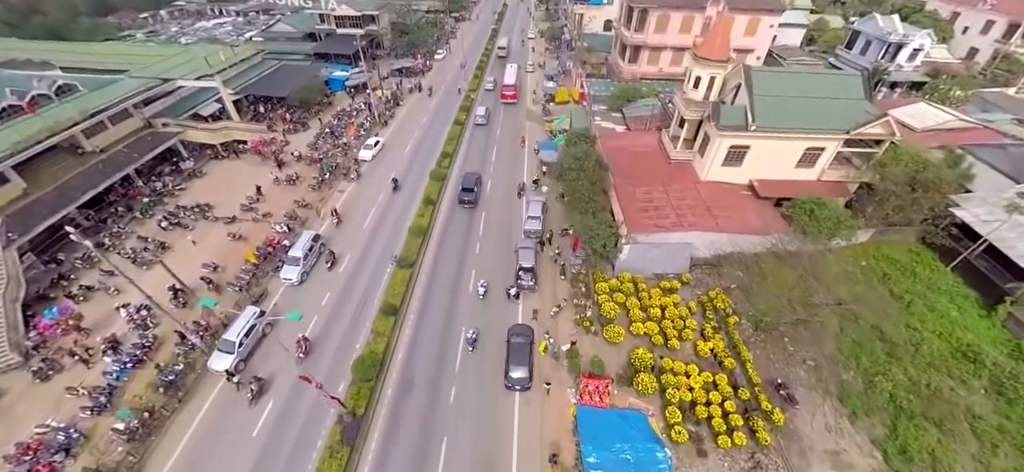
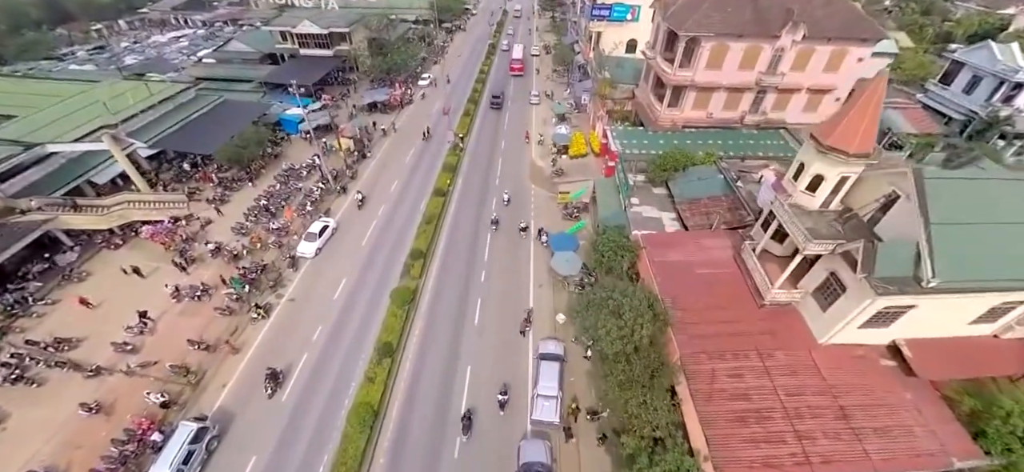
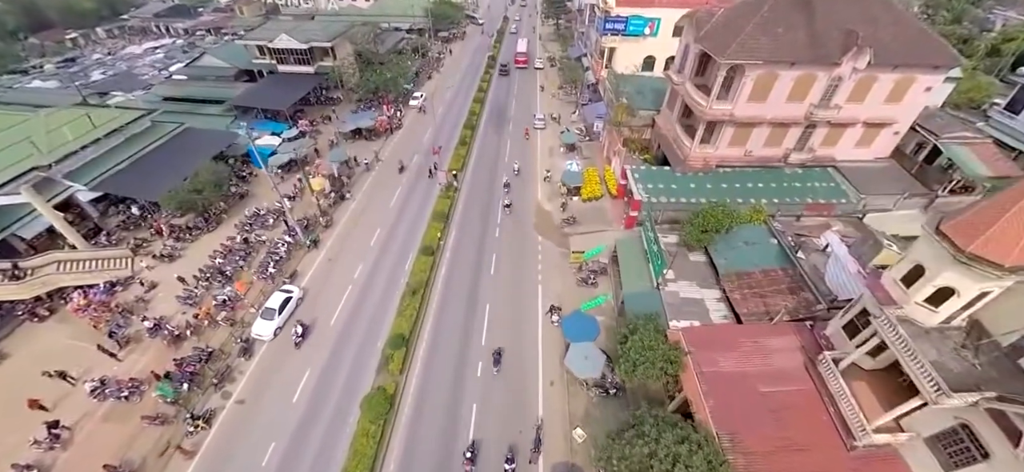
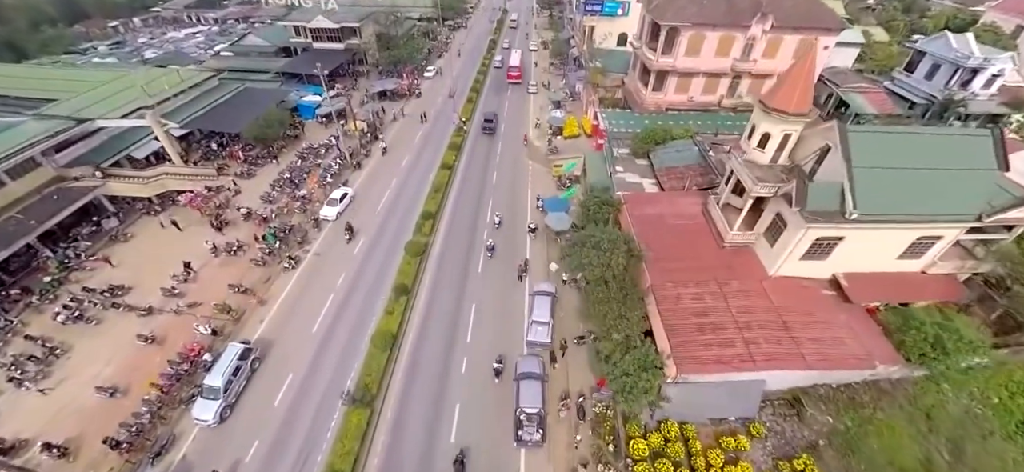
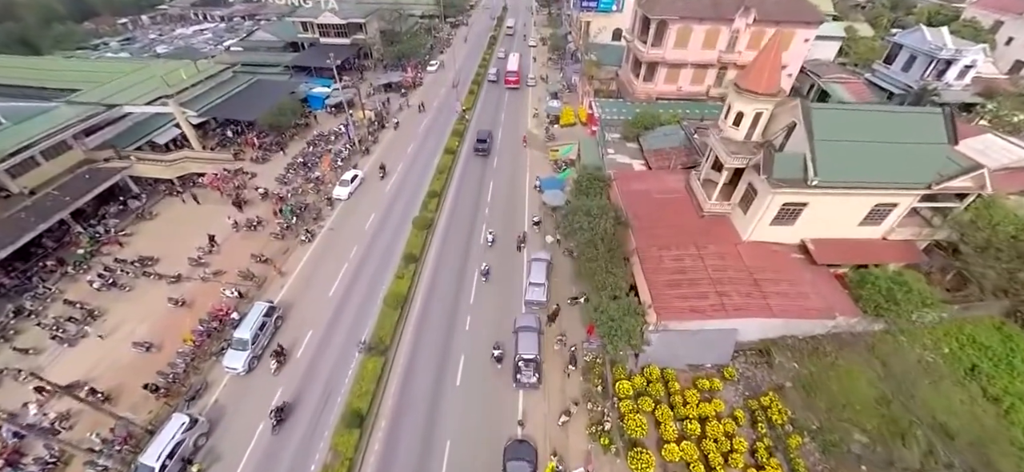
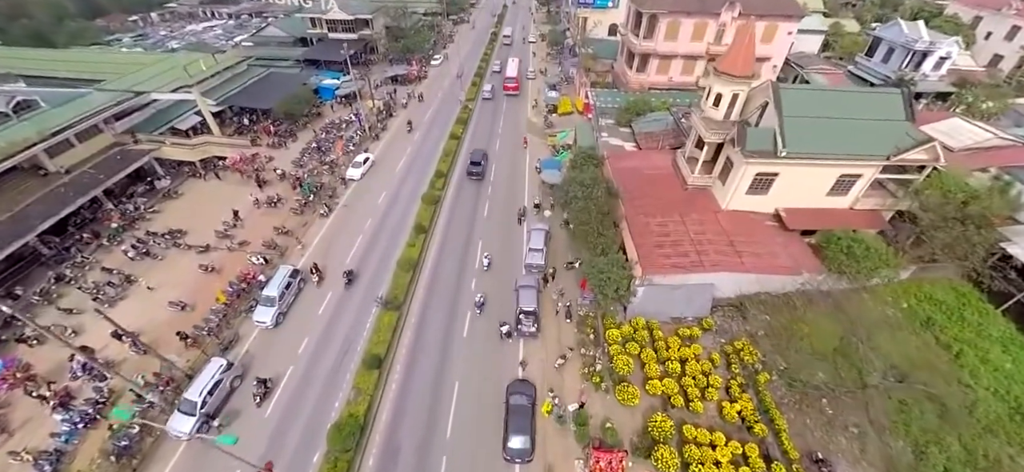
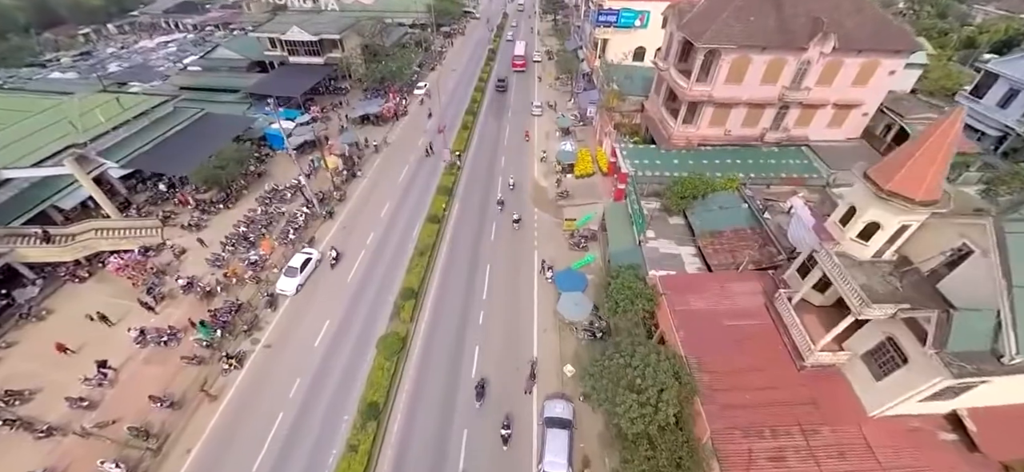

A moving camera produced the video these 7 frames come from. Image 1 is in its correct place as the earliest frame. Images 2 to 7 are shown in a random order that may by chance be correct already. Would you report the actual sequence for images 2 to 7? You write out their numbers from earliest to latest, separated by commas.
6, 5, 4, 2, 7, 3
